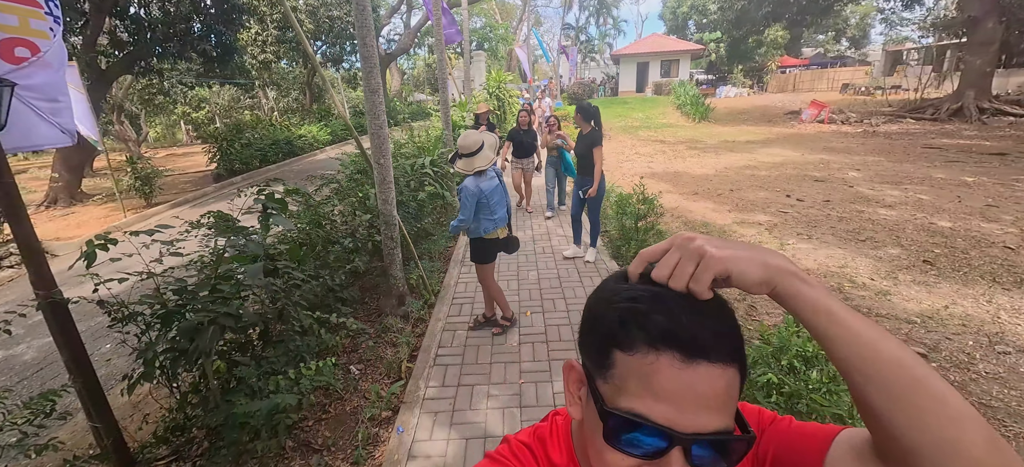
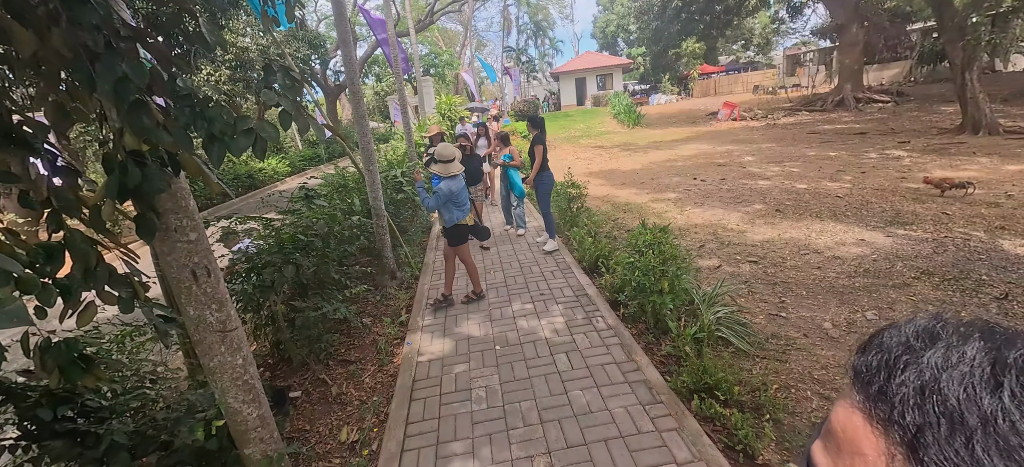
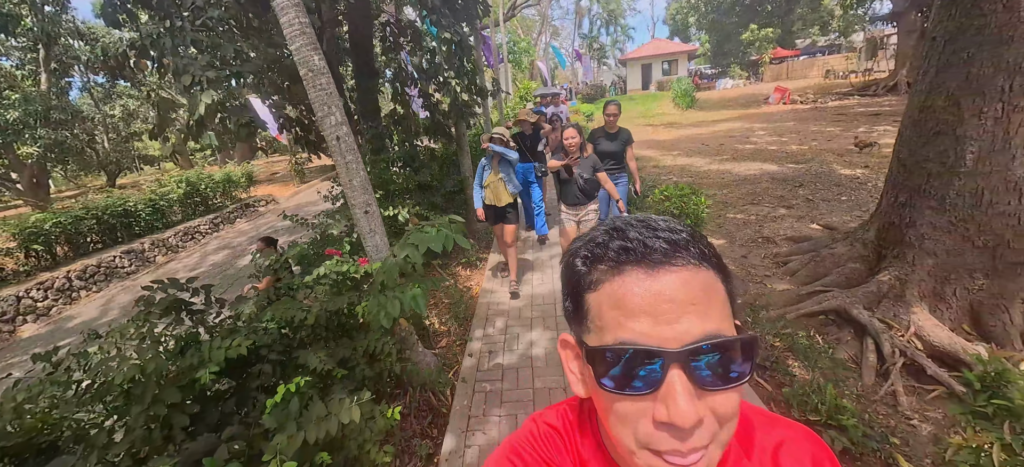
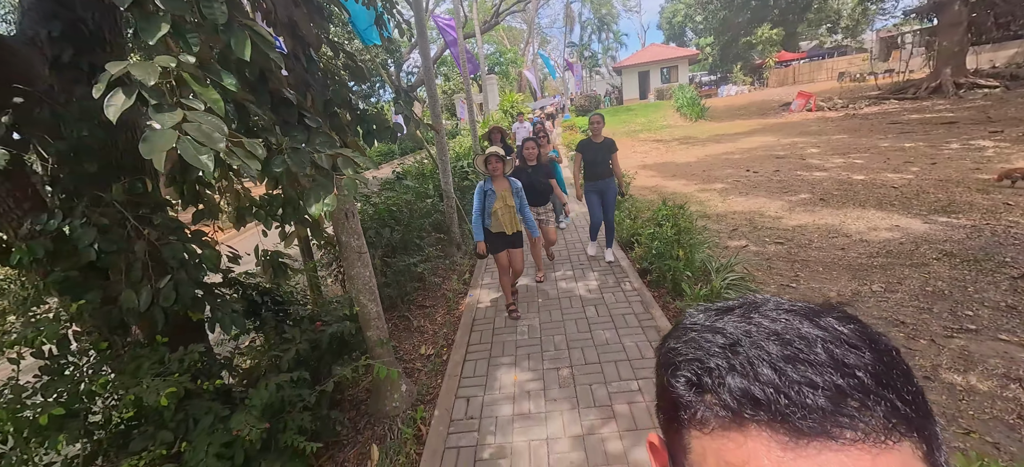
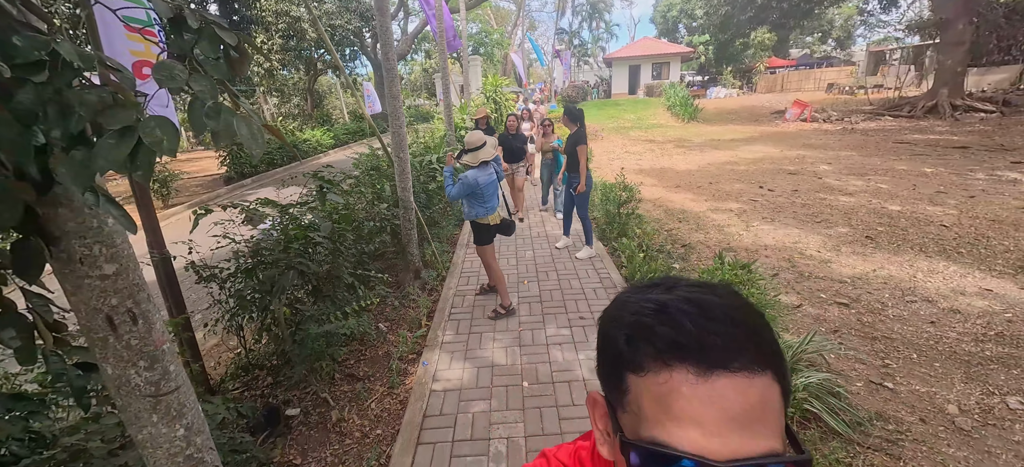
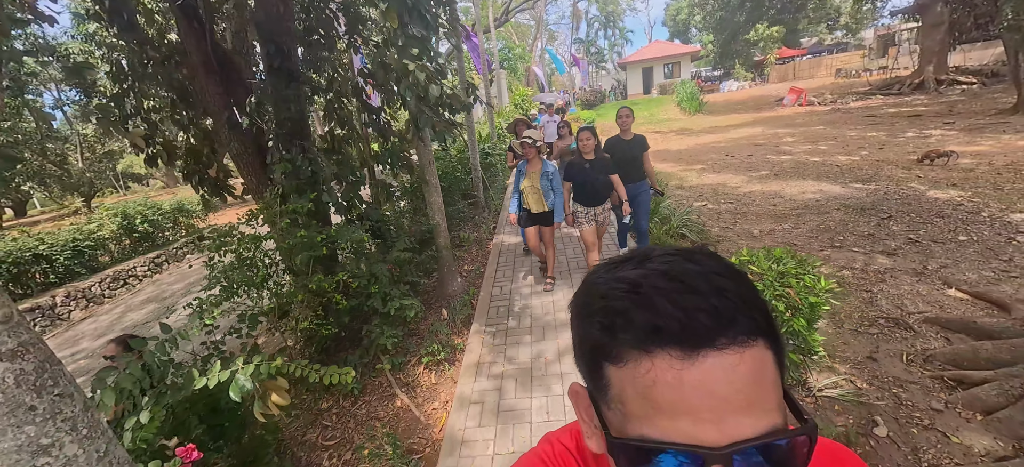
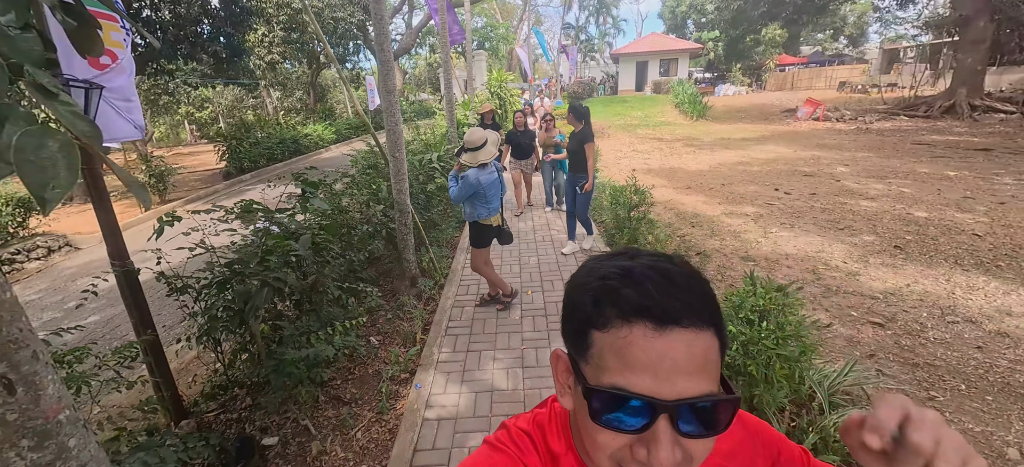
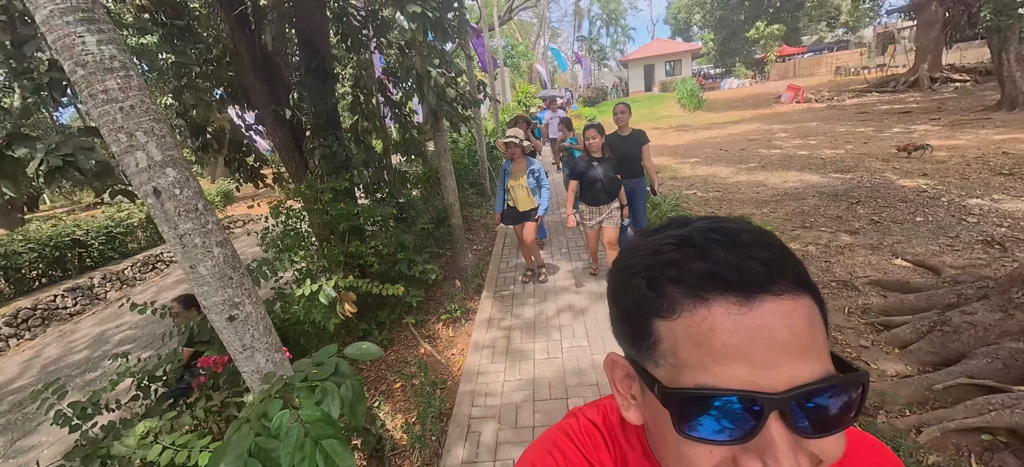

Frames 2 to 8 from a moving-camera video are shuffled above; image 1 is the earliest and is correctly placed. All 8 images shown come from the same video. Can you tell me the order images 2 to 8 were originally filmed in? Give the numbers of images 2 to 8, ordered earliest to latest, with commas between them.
7, 5, 2, 4, 6, 8, 3
